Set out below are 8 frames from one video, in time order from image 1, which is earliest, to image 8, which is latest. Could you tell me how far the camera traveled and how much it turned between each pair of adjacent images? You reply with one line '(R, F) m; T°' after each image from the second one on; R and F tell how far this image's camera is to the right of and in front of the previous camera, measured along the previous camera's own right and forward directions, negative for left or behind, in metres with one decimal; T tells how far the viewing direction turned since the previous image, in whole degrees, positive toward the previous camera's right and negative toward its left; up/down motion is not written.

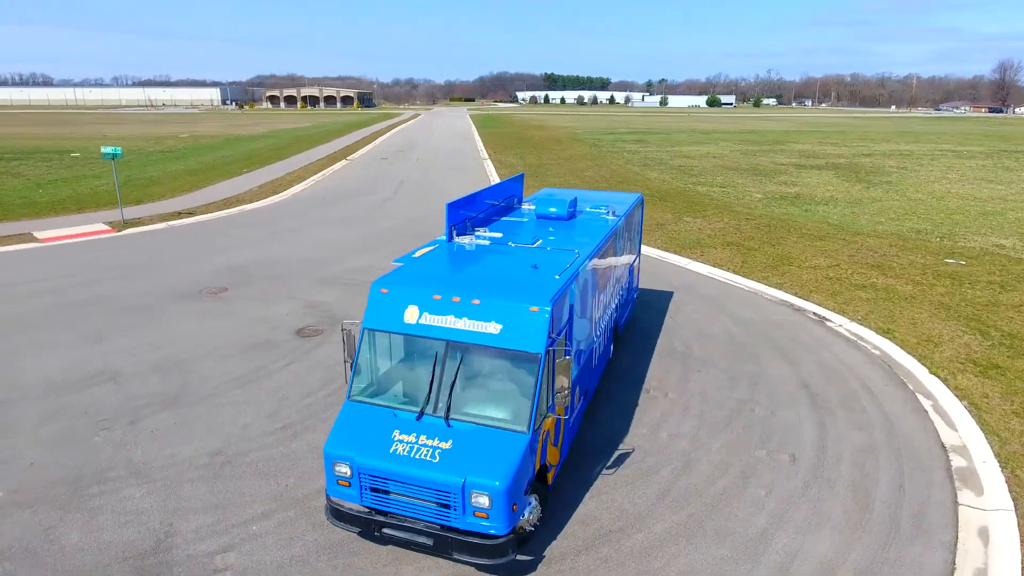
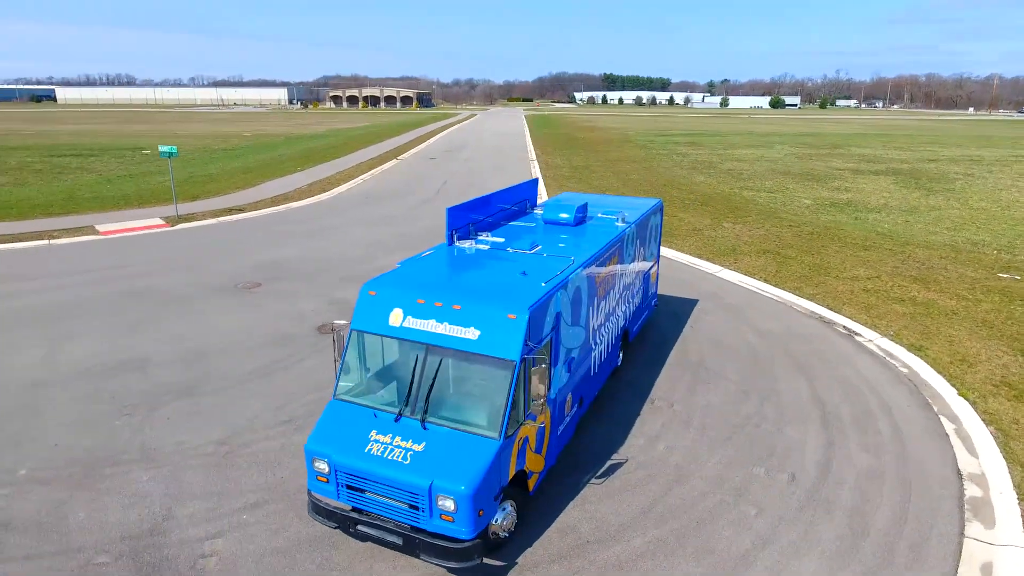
(+0.7, 0.0) m; -5°
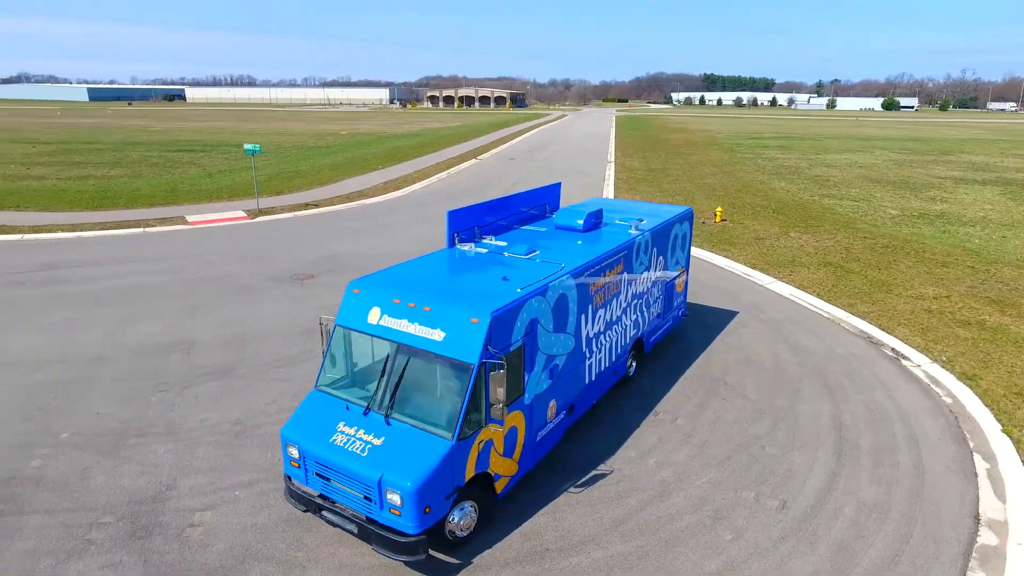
(+1.2, 0.0) m; -8°
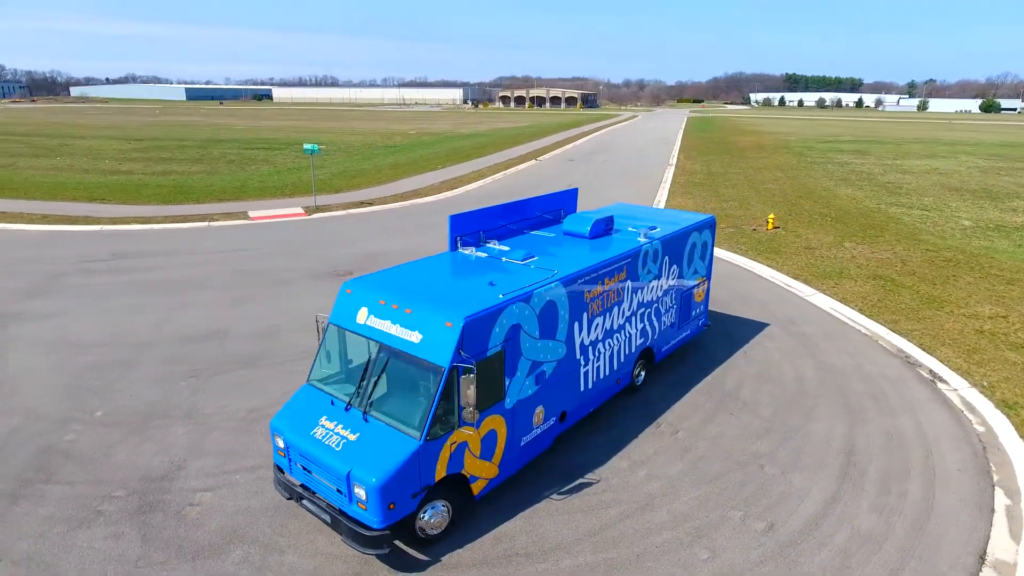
(+0.9, 0.0) m; -6°
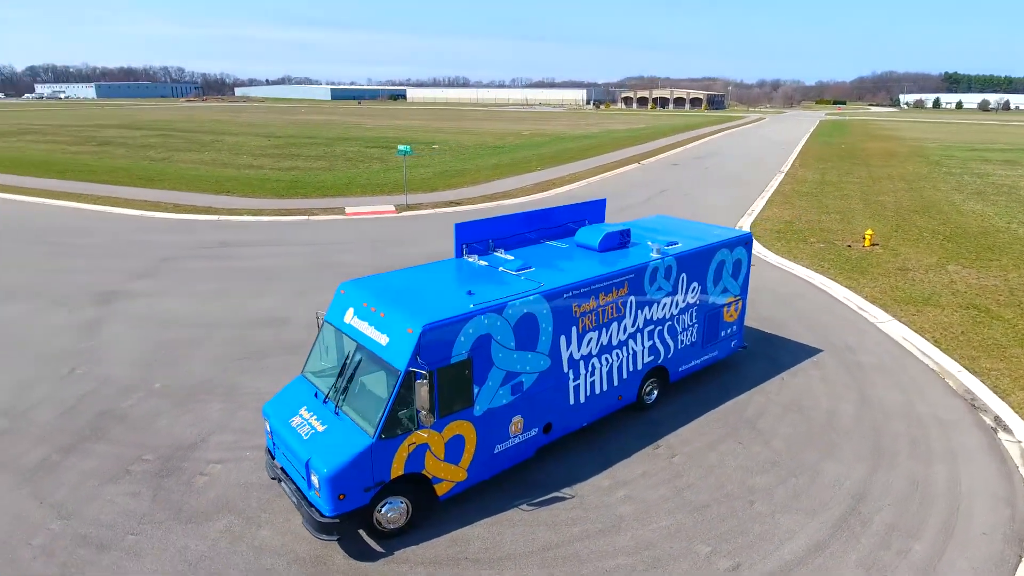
(+1.5, 0.0) m; -11°
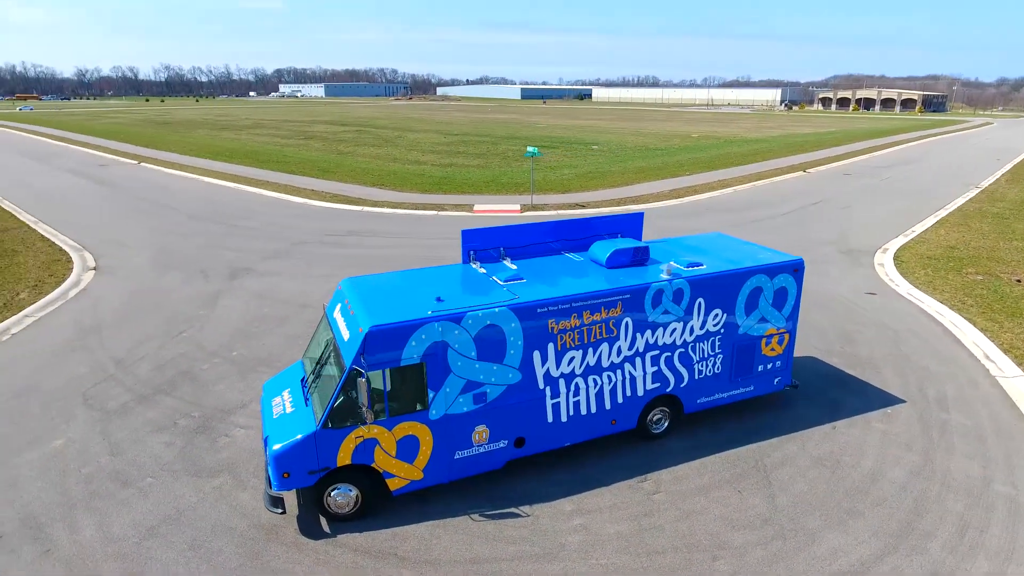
(+2.2, +0.4) m; -16°
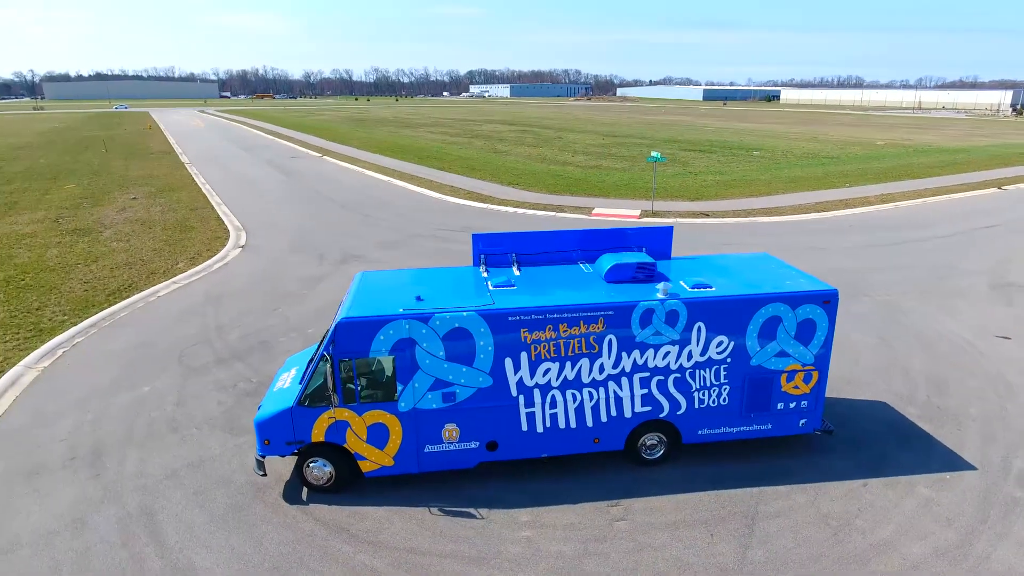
(+2.1, +0.2) m; -15°
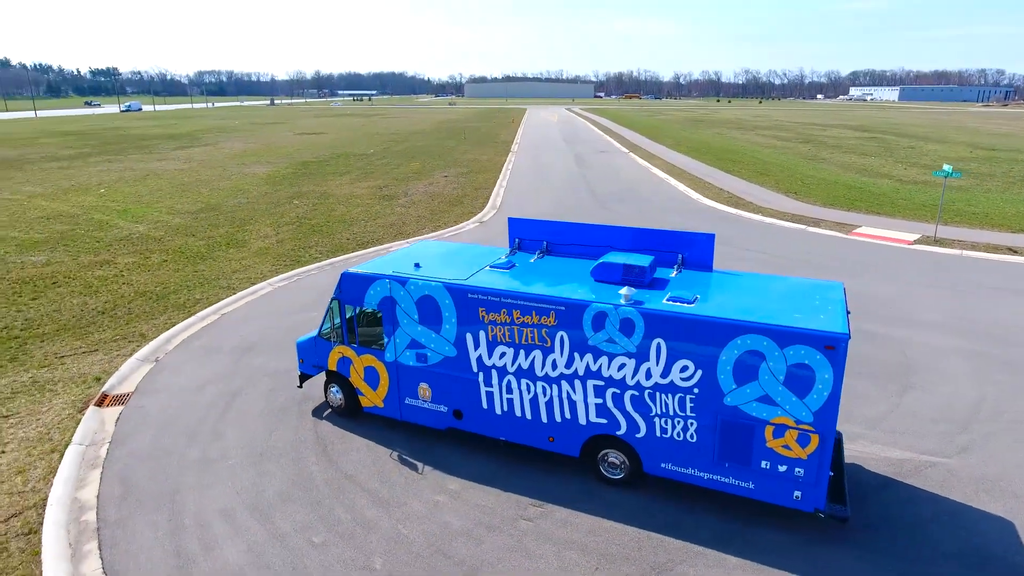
(+4.0, +0.9) m; -30°
